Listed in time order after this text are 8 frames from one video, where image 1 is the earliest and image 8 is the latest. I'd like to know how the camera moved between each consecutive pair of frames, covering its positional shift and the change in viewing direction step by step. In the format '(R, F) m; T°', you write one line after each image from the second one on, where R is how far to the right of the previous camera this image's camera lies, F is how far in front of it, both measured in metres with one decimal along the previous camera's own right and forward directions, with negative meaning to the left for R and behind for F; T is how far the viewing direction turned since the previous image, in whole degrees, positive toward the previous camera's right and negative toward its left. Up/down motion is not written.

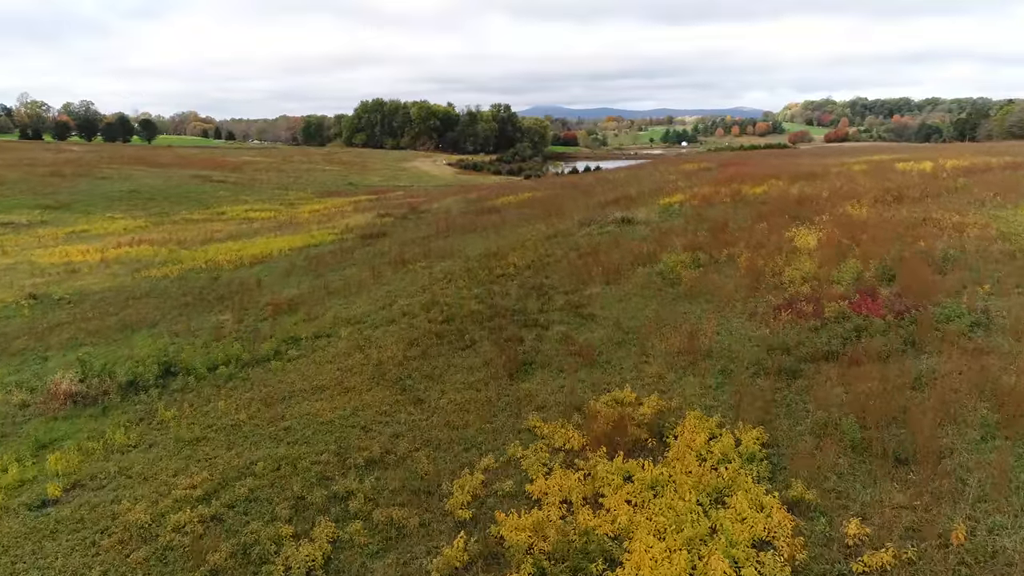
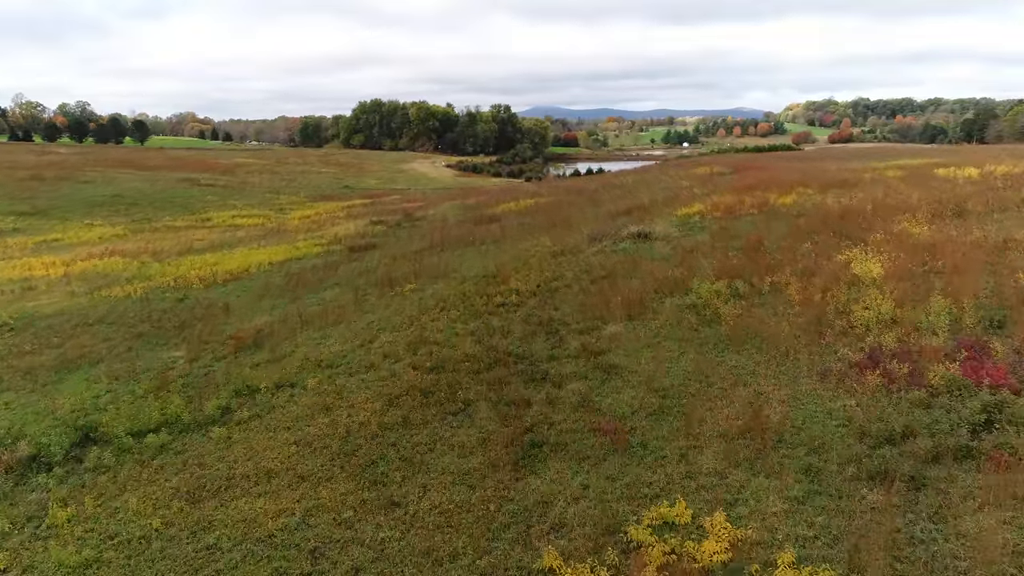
(-0.1, +3.0) m; 0°
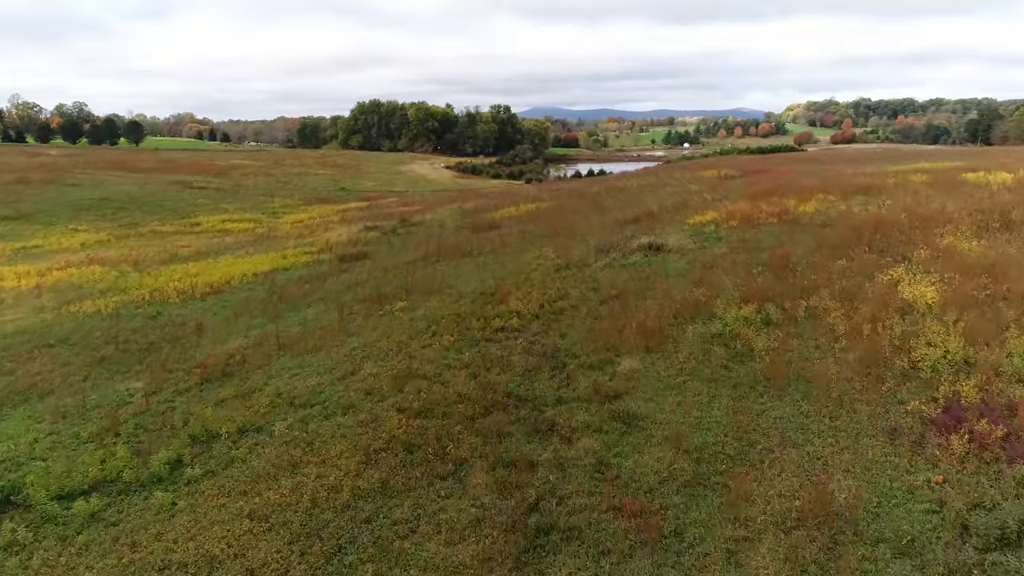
(0.0, +1.9) m; 0°
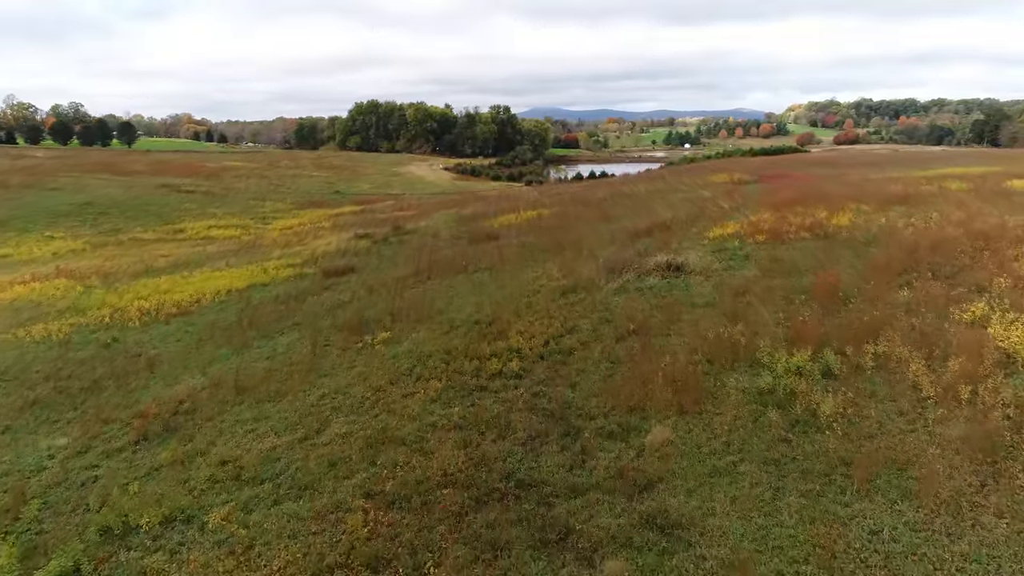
(0.0, +2.6) m; 0°
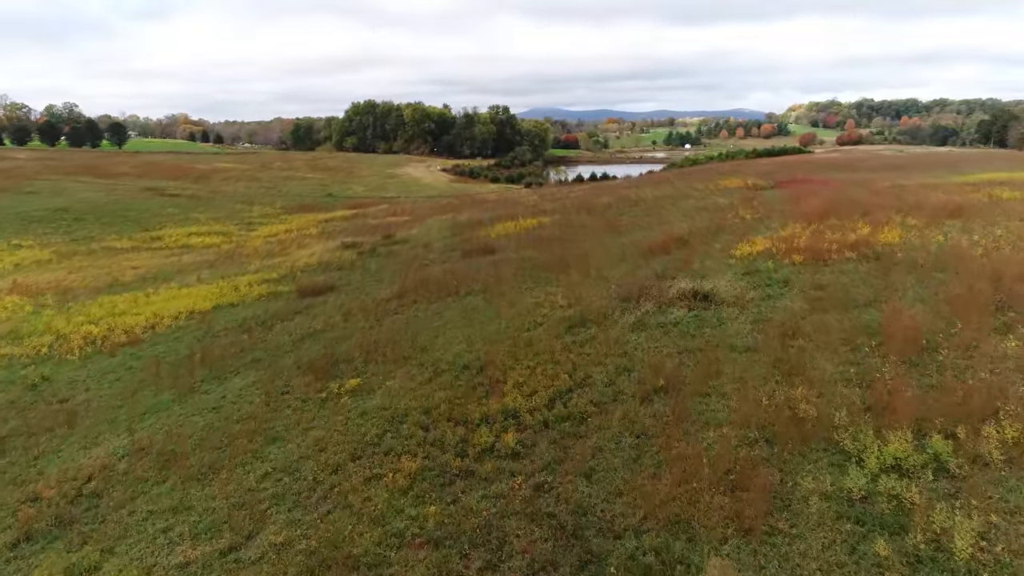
(0.0, +3.0) m; 0°
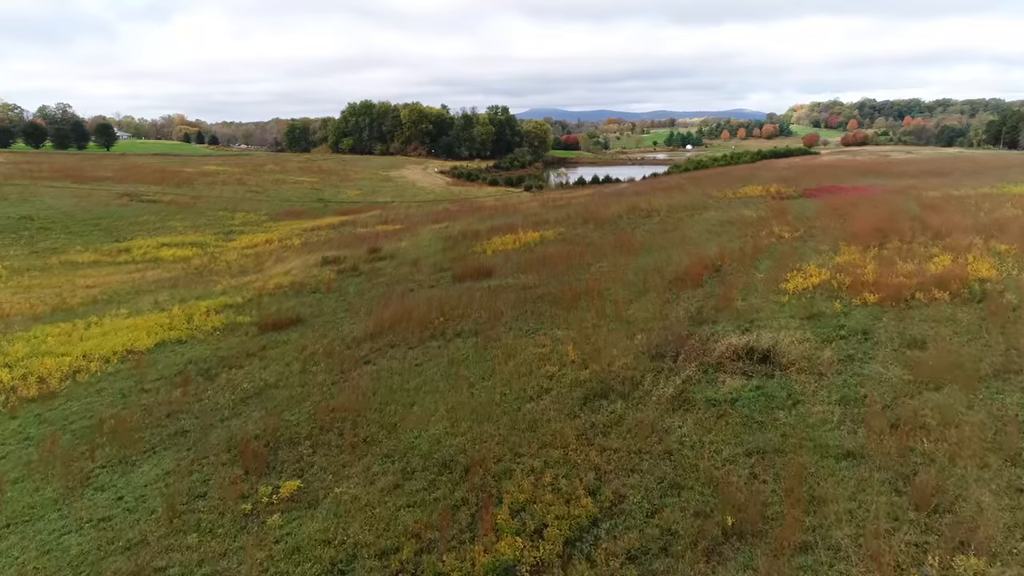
(0.0, +3.9) m; 0°
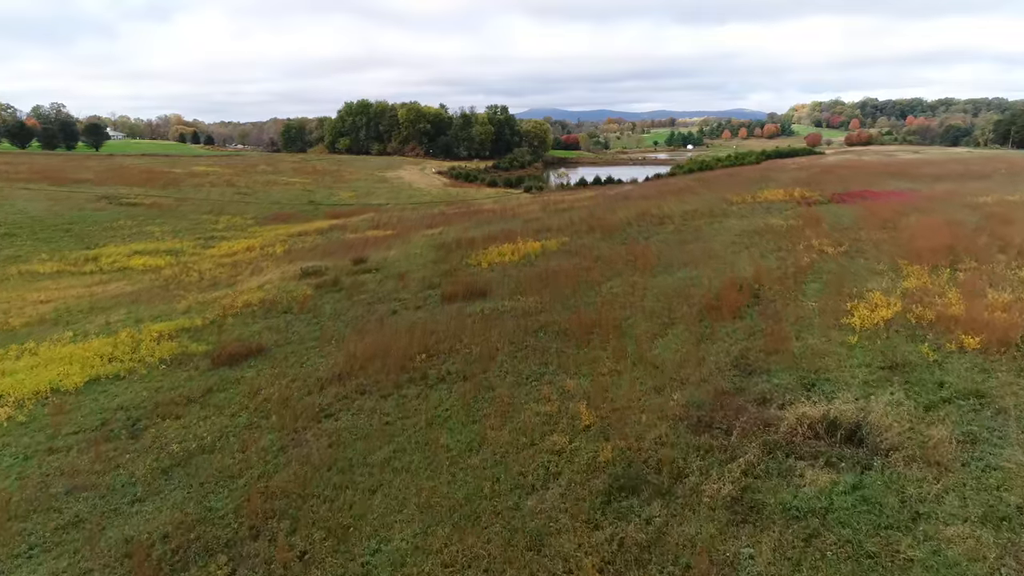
(0.0, +3.2) m; 0°
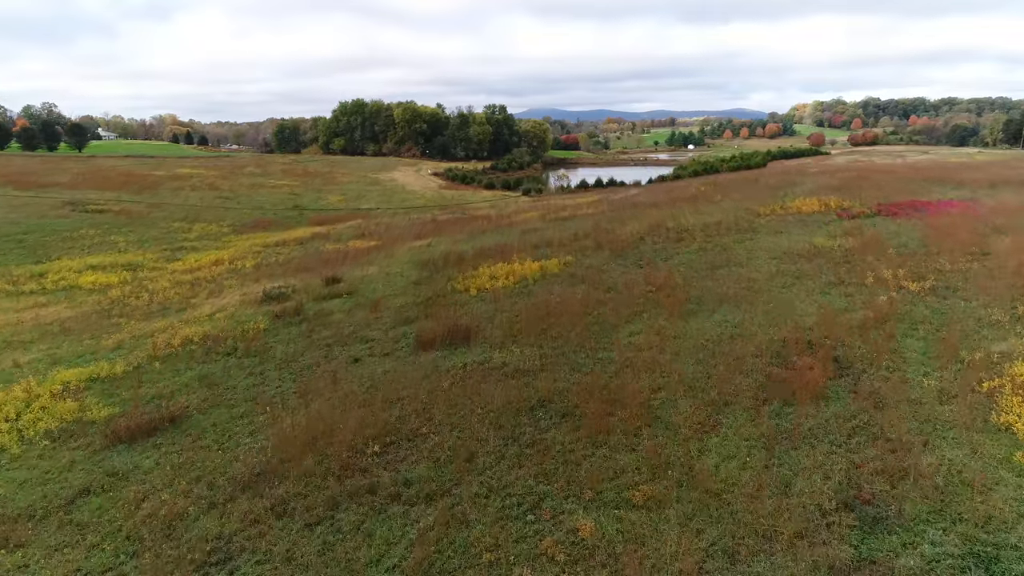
(+0.2, +4.4) m; 0°
